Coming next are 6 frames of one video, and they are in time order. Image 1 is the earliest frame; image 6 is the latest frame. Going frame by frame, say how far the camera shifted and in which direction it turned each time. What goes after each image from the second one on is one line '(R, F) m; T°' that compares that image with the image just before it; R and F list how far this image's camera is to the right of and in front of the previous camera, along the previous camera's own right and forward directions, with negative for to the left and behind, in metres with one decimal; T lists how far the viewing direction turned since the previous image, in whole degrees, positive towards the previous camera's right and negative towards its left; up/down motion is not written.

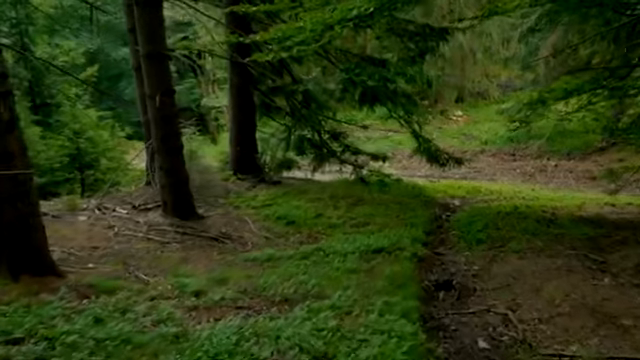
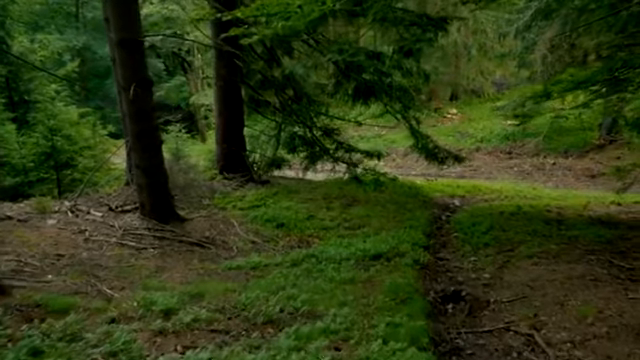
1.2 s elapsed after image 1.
(0.0, +0.6) m; +1°
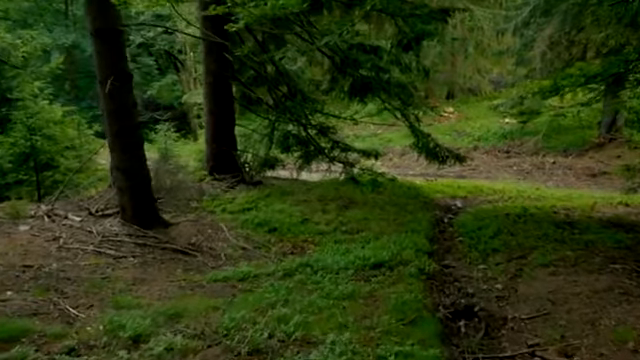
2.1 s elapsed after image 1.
(0.0, +0.5) m; 0°
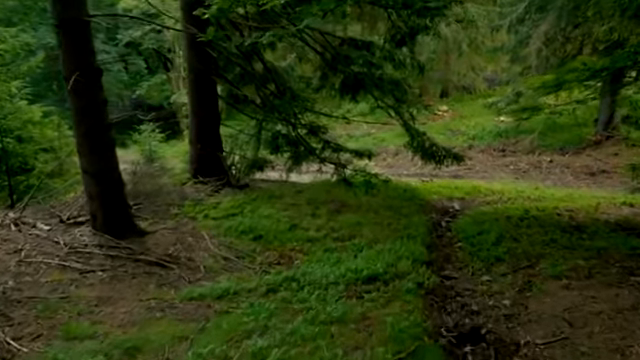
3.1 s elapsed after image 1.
(+0.1, +0.5) m; +1°
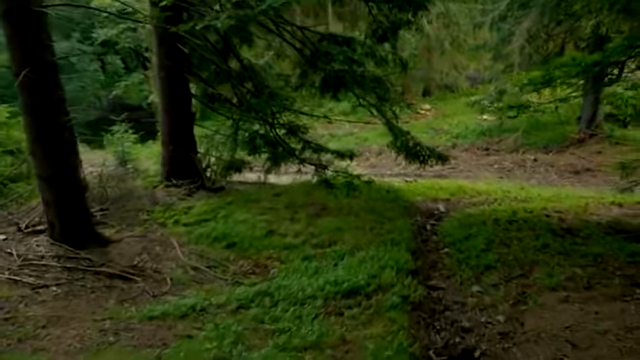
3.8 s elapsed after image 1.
(+0.1, +0.4) m; +1°
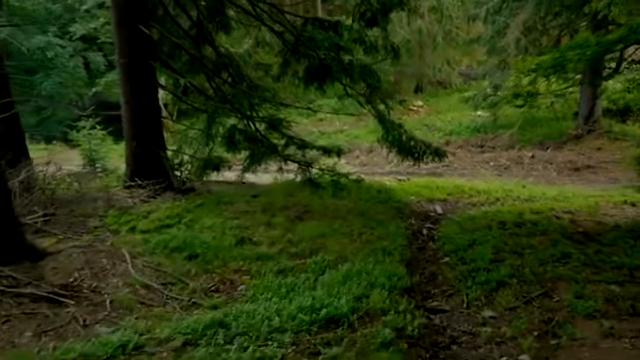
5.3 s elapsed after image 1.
(+0.1, +0.9) m; +1°
